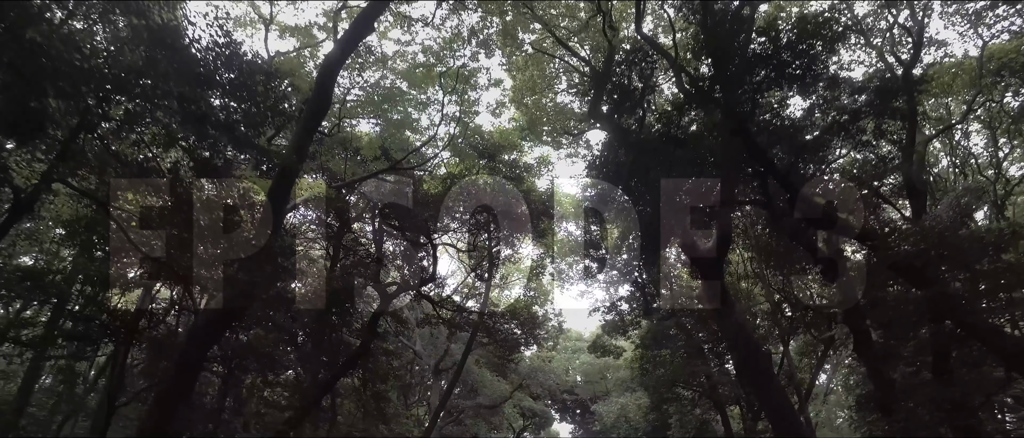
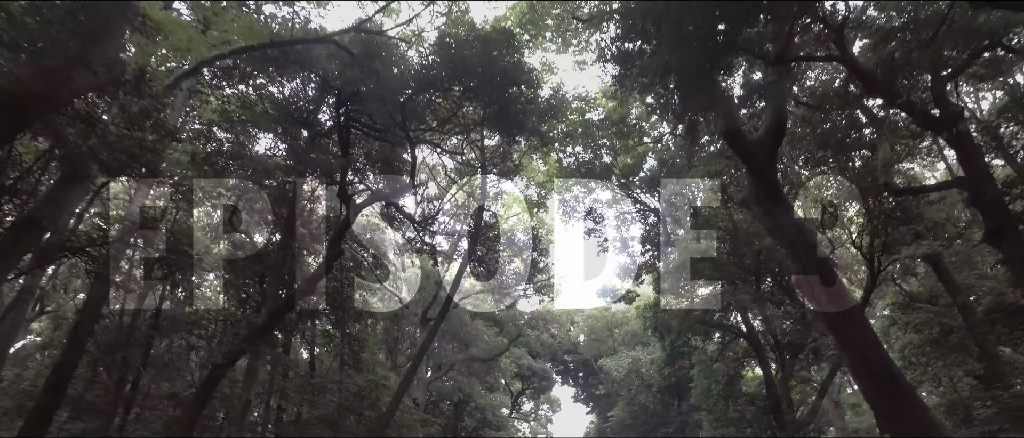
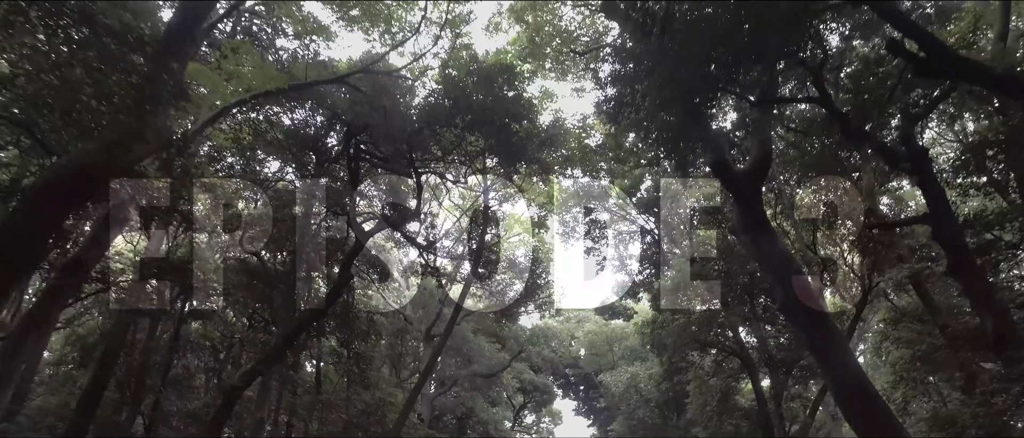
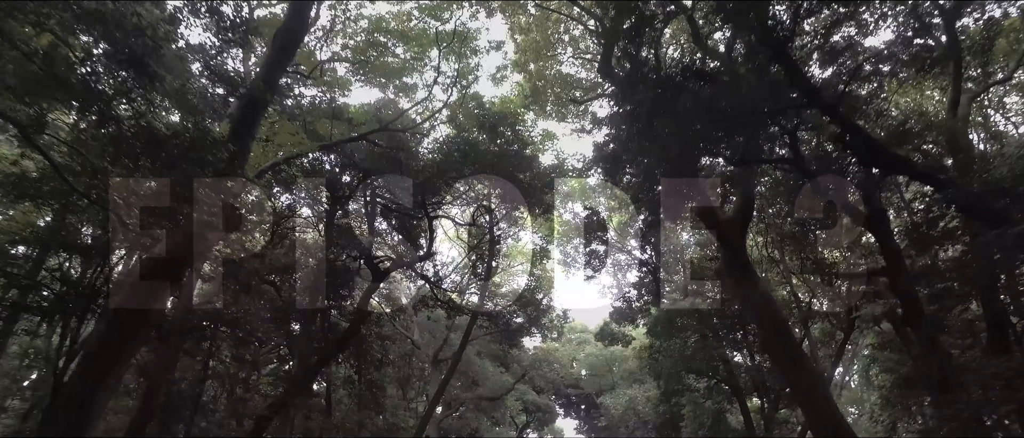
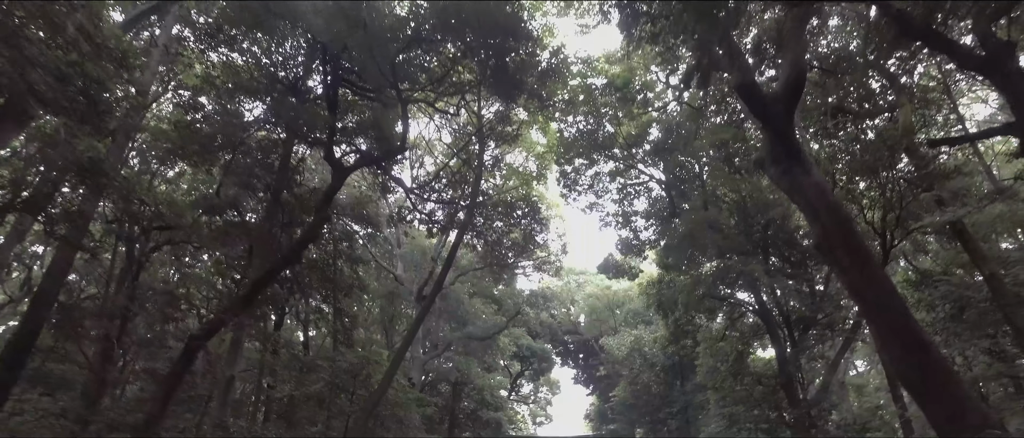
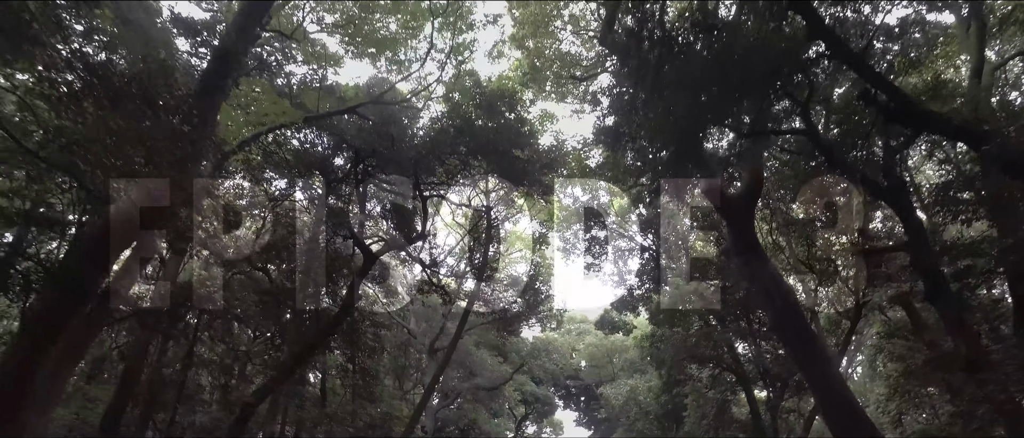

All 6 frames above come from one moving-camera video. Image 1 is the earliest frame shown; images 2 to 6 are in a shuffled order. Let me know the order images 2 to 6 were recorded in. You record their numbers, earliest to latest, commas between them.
4, 6, 3, 2, 5
